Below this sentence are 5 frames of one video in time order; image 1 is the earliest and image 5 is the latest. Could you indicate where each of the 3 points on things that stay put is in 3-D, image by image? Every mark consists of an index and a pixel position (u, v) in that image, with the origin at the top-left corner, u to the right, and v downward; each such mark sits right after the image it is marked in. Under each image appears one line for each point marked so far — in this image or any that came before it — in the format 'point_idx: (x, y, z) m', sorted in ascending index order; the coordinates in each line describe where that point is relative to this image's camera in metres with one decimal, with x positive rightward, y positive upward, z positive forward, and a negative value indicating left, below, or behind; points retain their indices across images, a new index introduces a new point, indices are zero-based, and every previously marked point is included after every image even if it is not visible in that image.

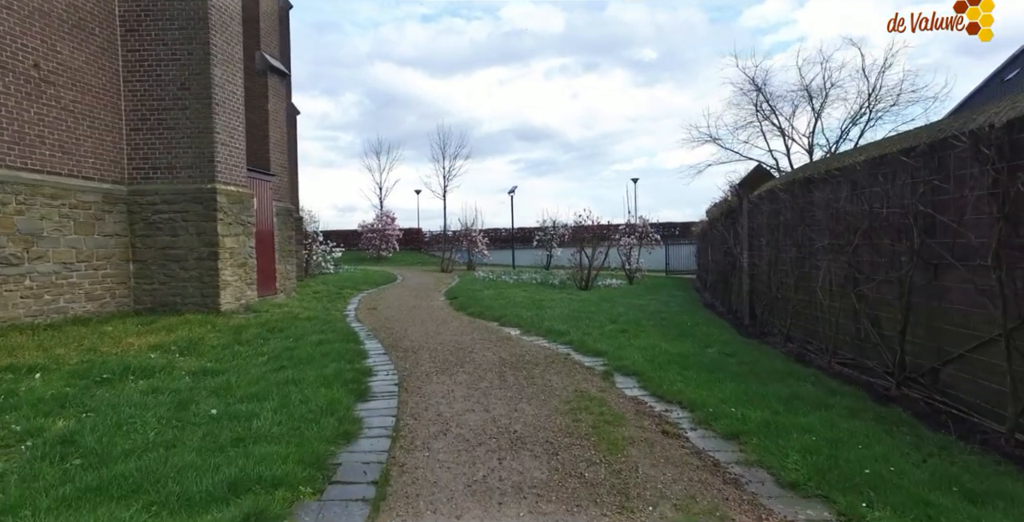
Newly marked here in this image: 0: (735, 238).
0: (+4.8, +0.5, +11.6) m
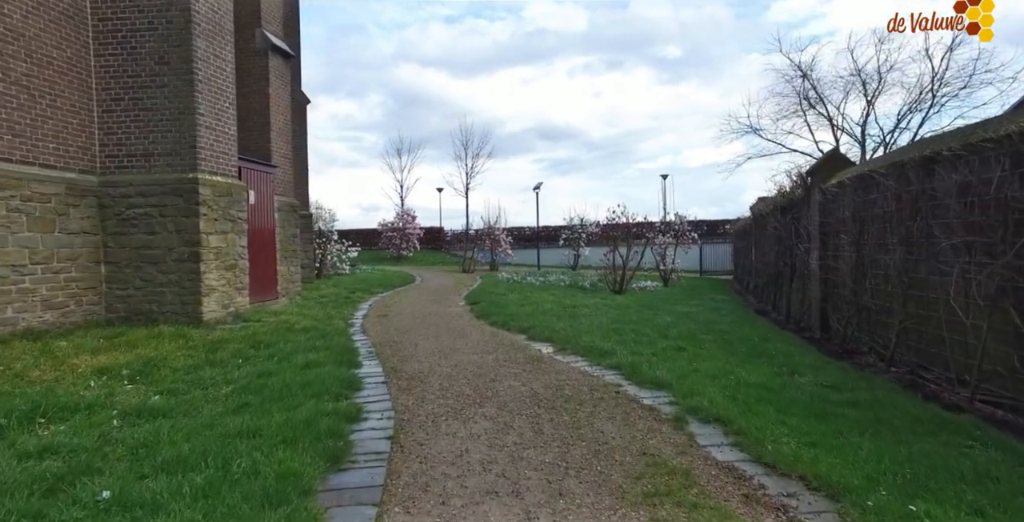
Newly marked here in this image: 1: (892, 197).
0: (+5.4, +0.5, +10.1) m
1: (+4.0, +0.7, +5.6) m
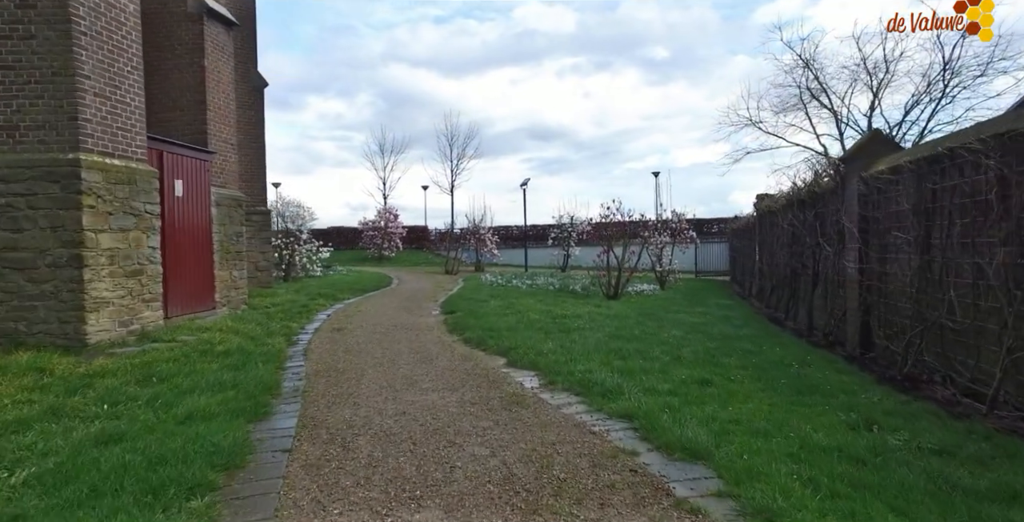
0: (+5.0, +0.4, +8.6) m
1: (+3.8, +0.6, +4.2) m
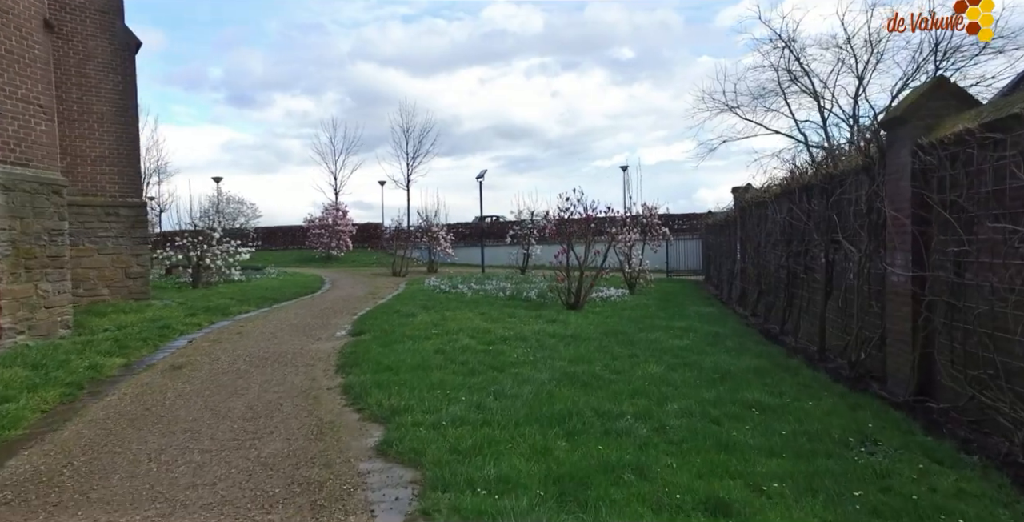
0: (+4.1, +0.4, +6.5) m
1: (+3.0, +0.6, +2.0) m
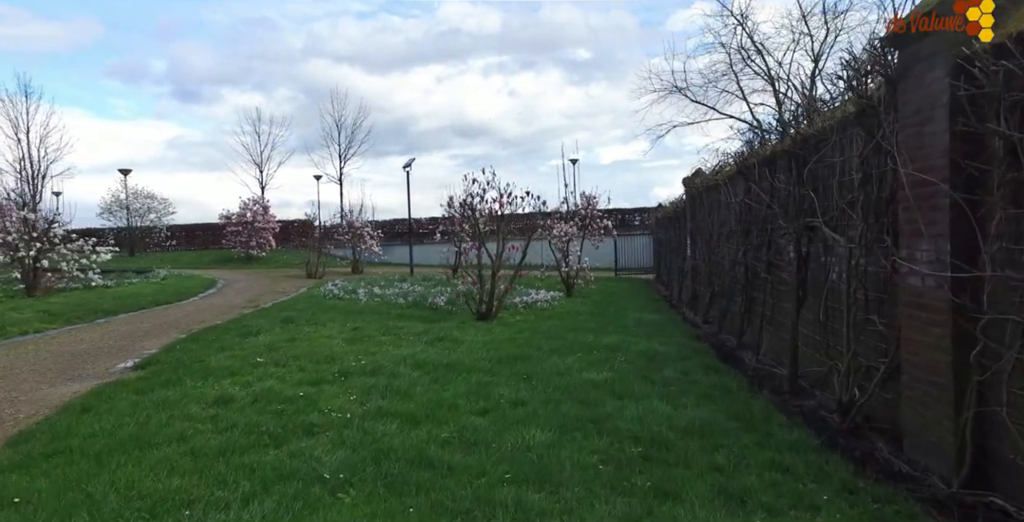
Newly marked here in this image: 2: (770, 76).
0: (+2.7, +0.4, +4.6) m
1: (+2.0, +0.6, 0.0) m
2: (+8.3, +6.0, +17.2) m
